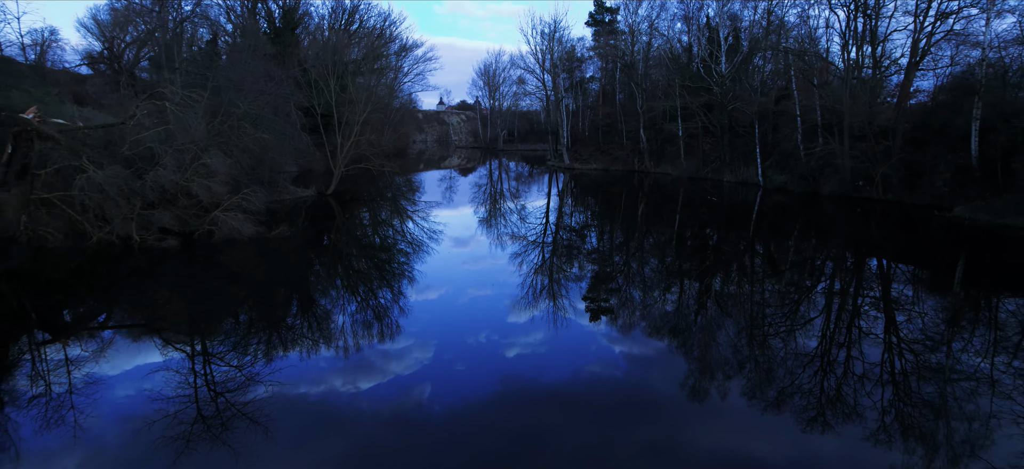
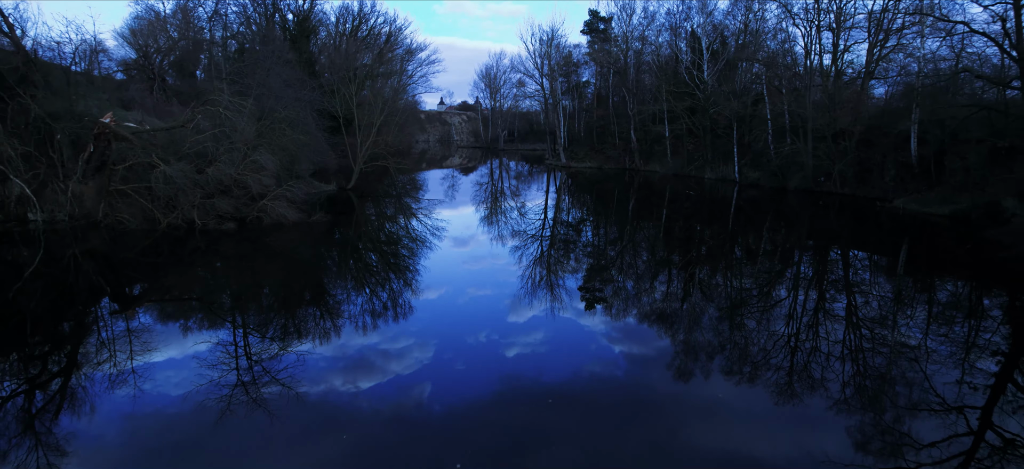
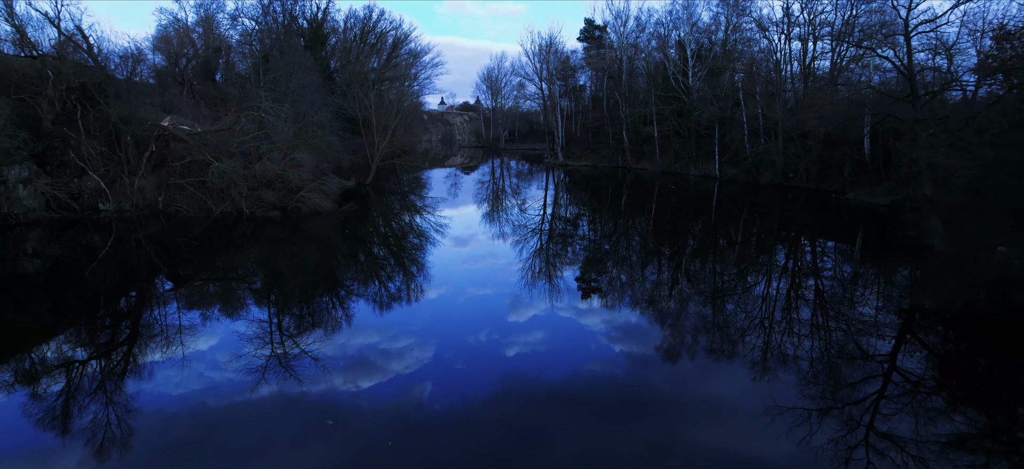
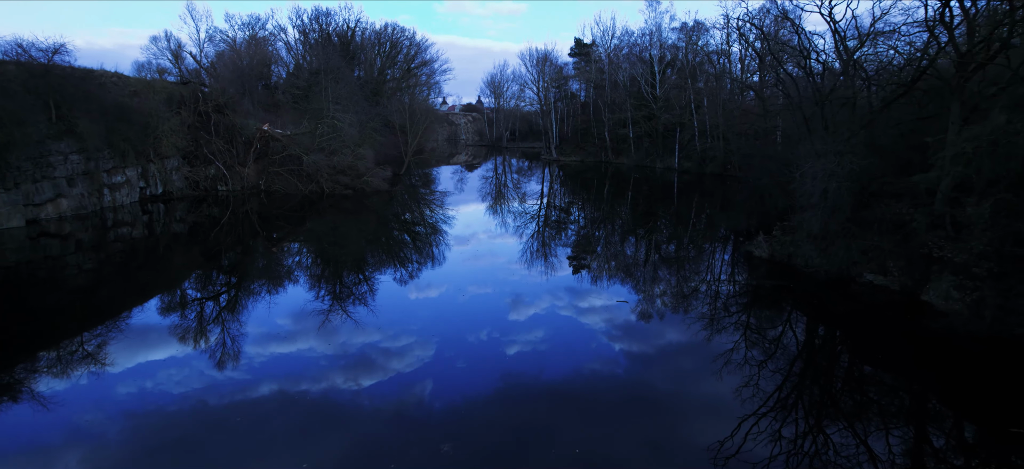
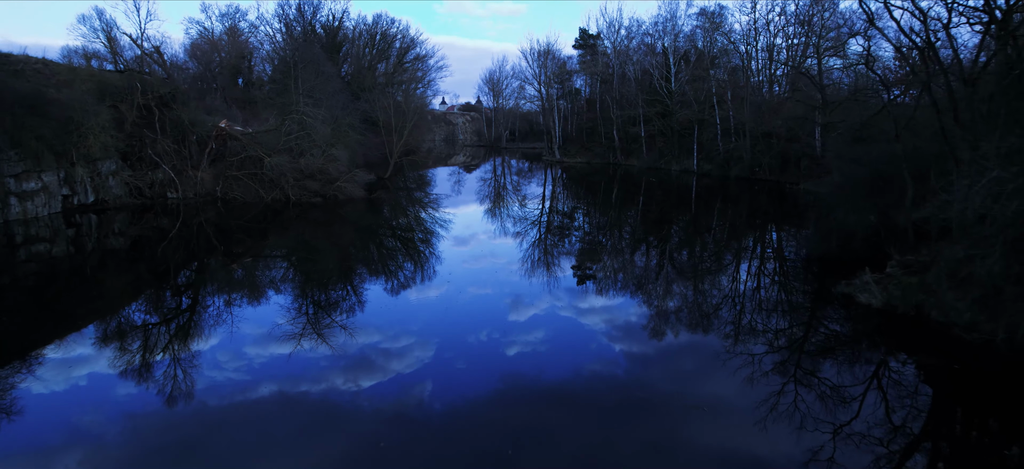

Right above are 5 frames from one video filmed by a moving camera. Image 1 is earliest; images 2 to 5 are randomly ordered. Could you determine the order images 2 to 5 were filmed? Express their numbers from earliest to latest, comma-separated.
2, 3, 5, 4
